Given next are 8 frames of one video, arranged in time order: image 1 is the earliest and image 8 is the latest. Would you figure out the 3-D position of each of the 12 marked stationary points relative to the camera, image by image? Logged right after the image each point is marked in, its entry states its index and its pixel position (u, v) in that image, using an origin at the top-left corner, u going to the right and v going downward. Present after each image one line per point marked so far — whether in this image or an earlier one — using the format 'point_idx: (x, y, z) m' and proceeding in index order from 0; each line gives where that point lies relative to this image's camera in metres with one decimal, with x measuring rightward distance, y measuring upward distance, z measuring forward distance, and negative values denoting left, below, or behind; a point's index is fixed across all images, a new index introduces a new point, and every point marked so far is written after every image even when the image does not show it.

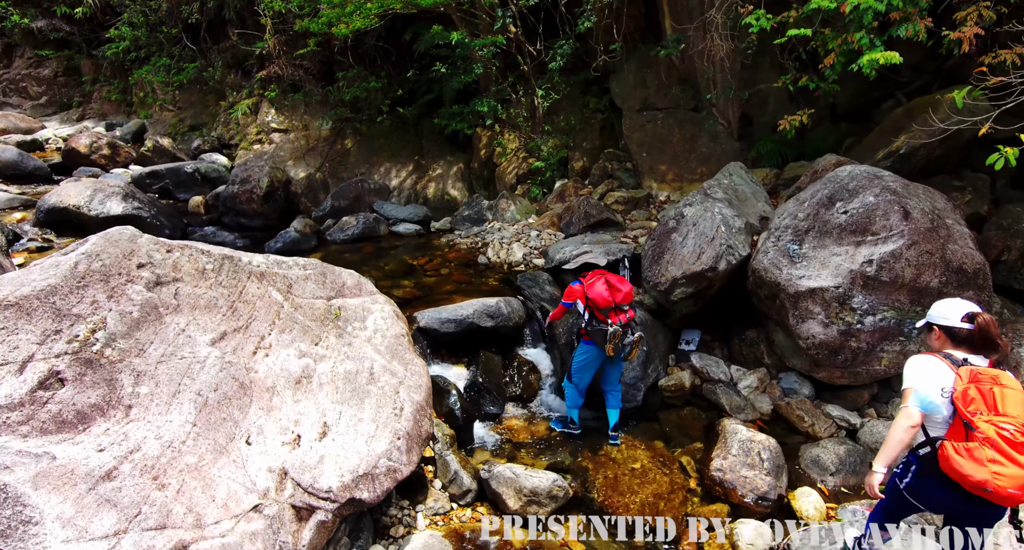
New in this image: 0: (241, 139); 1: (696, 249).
0: (-6.3, +3.1, +11.8) m
1: (+1.8, +0.3, +4.9) m
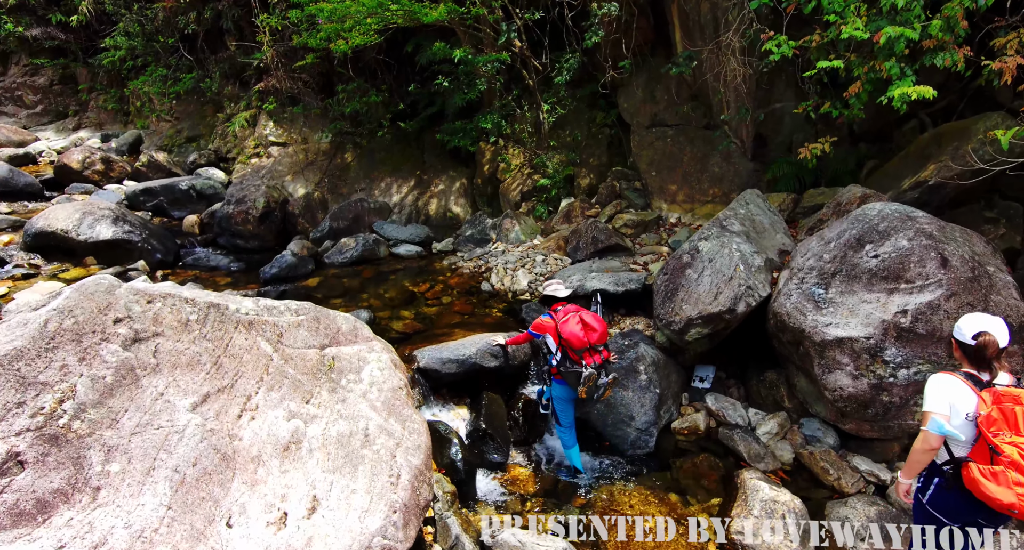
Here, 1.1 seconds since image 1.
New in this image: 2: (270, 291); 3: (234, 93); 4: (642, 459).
0: (-6.2, +2.8, +11.6) m
1: (+1.8, -0.1, +4.6) m
2: (-3.1, -0.2, +6.6) m
3: (-6.8, +4.5, +12.4) m
4: (+1.2, -1.7, +4.6) m
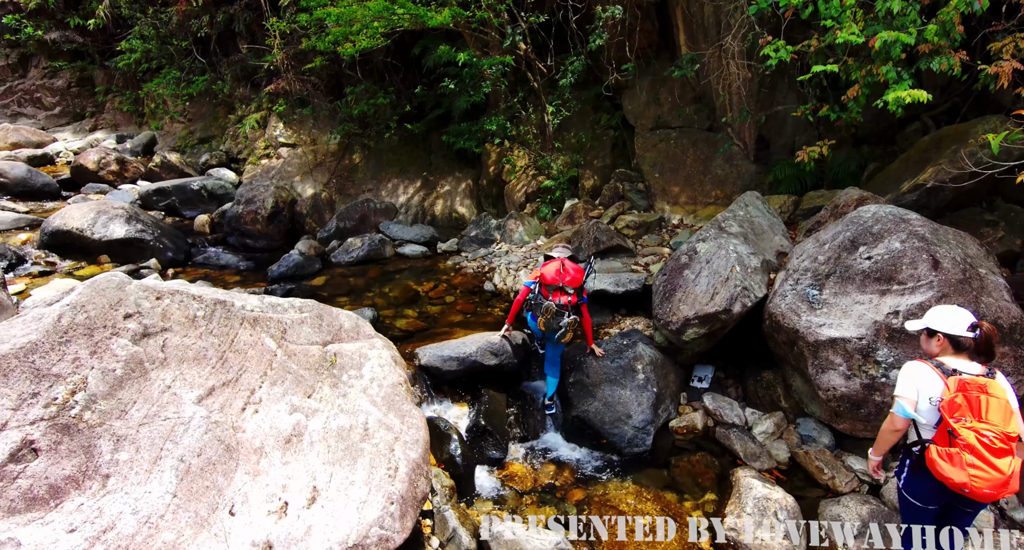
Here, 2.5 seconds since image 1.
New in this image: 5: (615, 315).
0: (-6.1, +2.8, +11.8) m
1: (+1.8, -0.1, +4.7) m
2: (-3.1, -0.2, +6.8) m
3: (-6.6, +4.5, +12.6) m
4: (+1.2, -1.7, +4.7) m
5: (+1.3, -0.5, +6.2) m
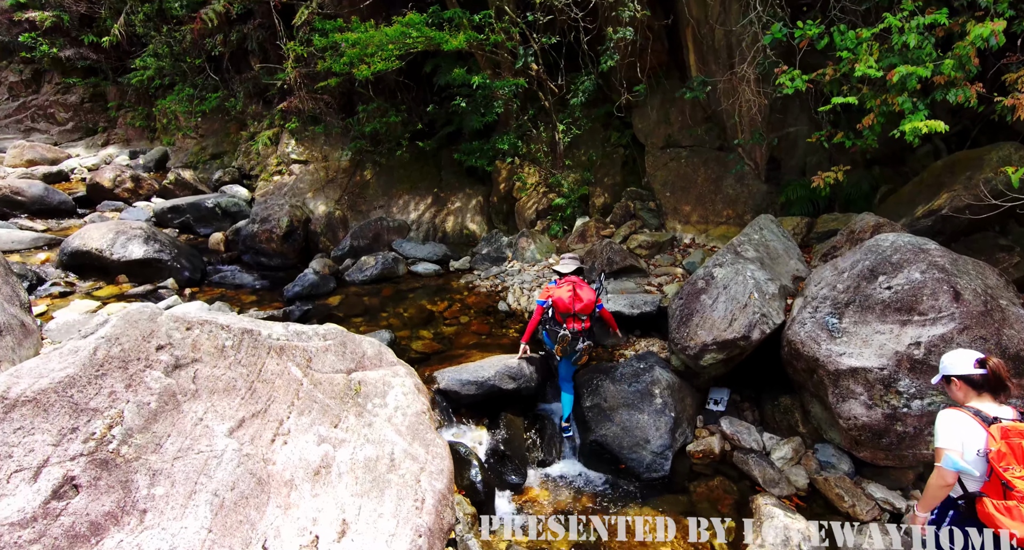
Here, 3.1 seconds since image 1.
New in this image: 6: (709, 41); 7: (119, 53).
0: (-5.9, +2.5, +11.9) m
1: (+2.0, -0.4, +4.7) m
2: (-2.9, -0.5, +6.8) m
3: (-6.4, +4.1, +12.8) m
4: (+1.3, -1.9, +4.7) m
5: (+1.4, -0.8, +6.2) m
6: (+3.0, +3.5, +7.6) m
7: (-12.0, +6.8, +15.5) m
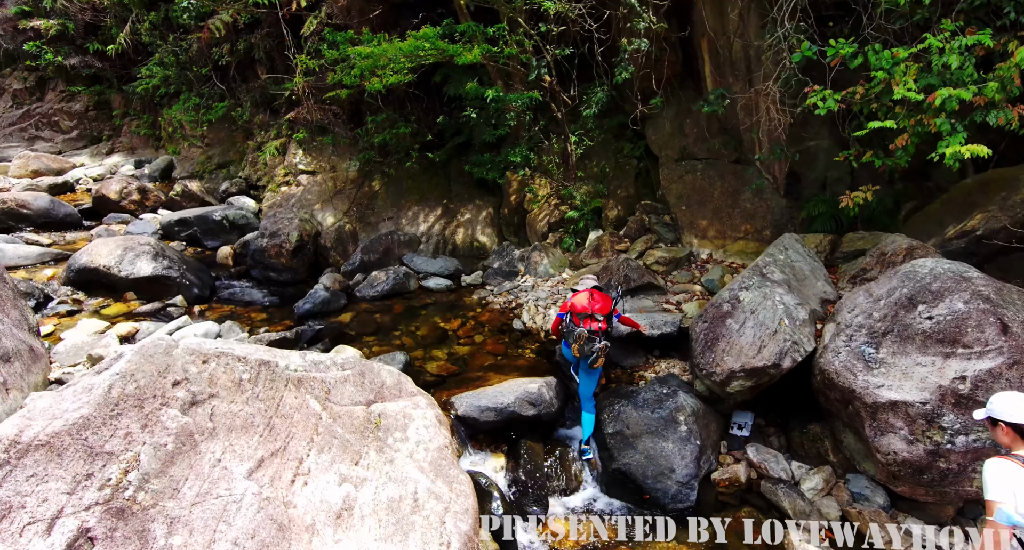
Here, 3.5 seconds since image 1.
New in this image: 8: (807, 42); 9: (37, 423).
0: (-5.7, +2.2, +11.8) m
1: (+2.2, -0.6, +4.6) m
2: (-2.7, -0.7, +6.7) m
3: (-6.2, +3.9, +12.7) m
4: (+1.5, -2.2, +4.6) m
5: (+1.6, -1.0, +6.1) m
6: (+3.2, +3.3, +7.5) m
7: (-11.8, +6.5, +15.4) m
8: (+2.7, +2.1, +4.6) m
9: (-2.7, -0.9, +2.9) m
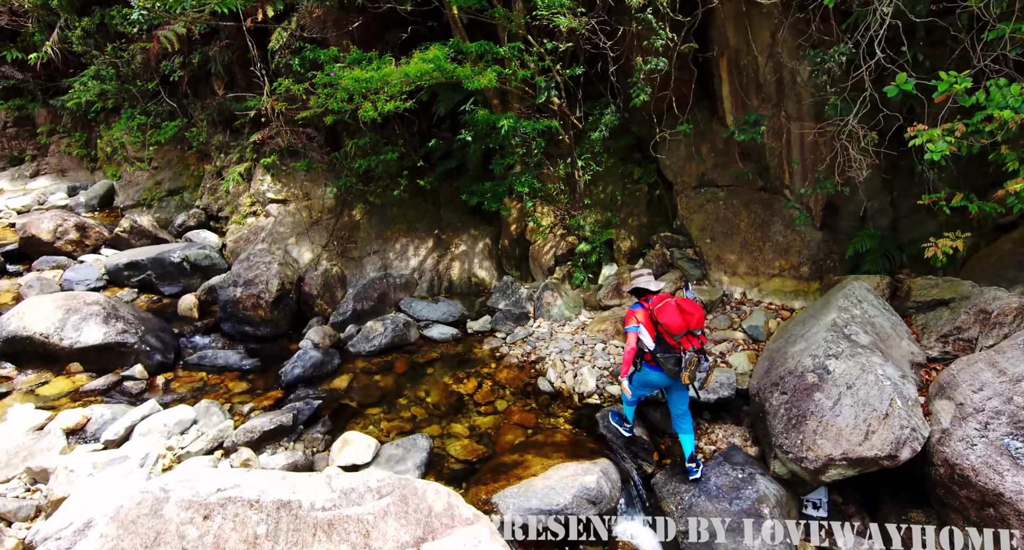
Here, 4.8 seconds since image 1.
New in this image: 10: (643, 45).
0: (-5.8, +1.3, +10.5) m
1: (+2.7, -1.1, +3.9) m
2: (-2.4, -1.4, +5.6) m
3: (-6.5, +3.0, +11.3) m
4: (+2.1, -2.7, +3.8) m
5: (+2.0, -1.6, +5.4) m
6: (+3.3, +2.7, +6.9) m
7: (-12.3, +5.5, +13.7) m
8: (+3.1, +1.6, +3.9) m
9: (-2.1, -1.5, +1.9) m
10: (+1.9, +3.4, +7.5) m
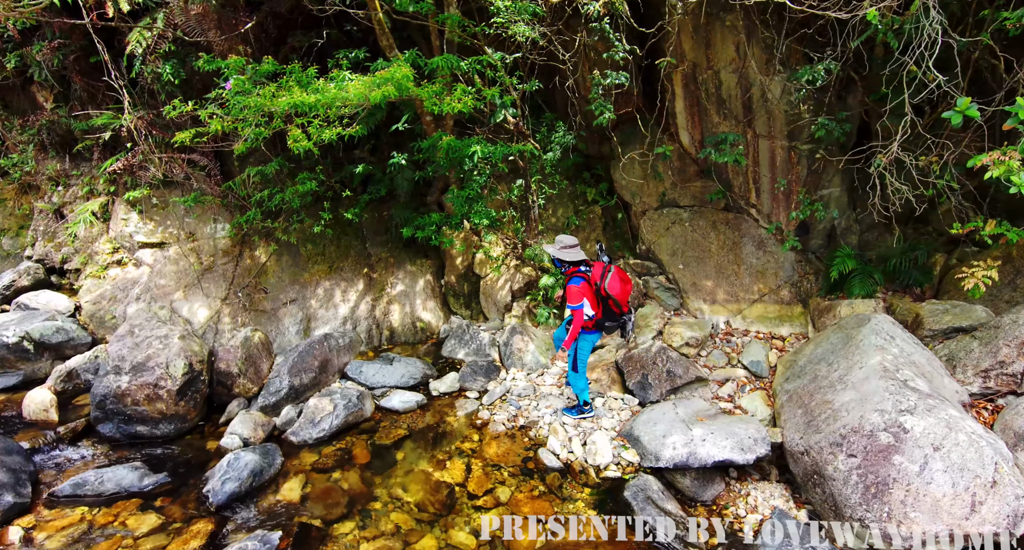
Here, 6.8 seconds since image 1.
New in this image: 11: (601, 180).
0: (-6.8, +0.2, +8.1) m
1: (+3.1, -1.5, +3.5) m
2: (-2.2, -2.2, +4.1) m
3: (-7.8, +1.8, +8.8) m
4: (+2.6, -3.1, +3.3) m
5: (+2.1, -2.0, +4.8) m
6: (+2.7, +2.4, +6.6) m
7: (-14.2, +3.8, +9.7) m
8: (+3.2, +1.3, +3.6) m
9: (-1.1, -2.2, +0.5) m
10: (+1.2, +2.9, +6.9) m
11: (+1.5, +1.5, +8.0) m
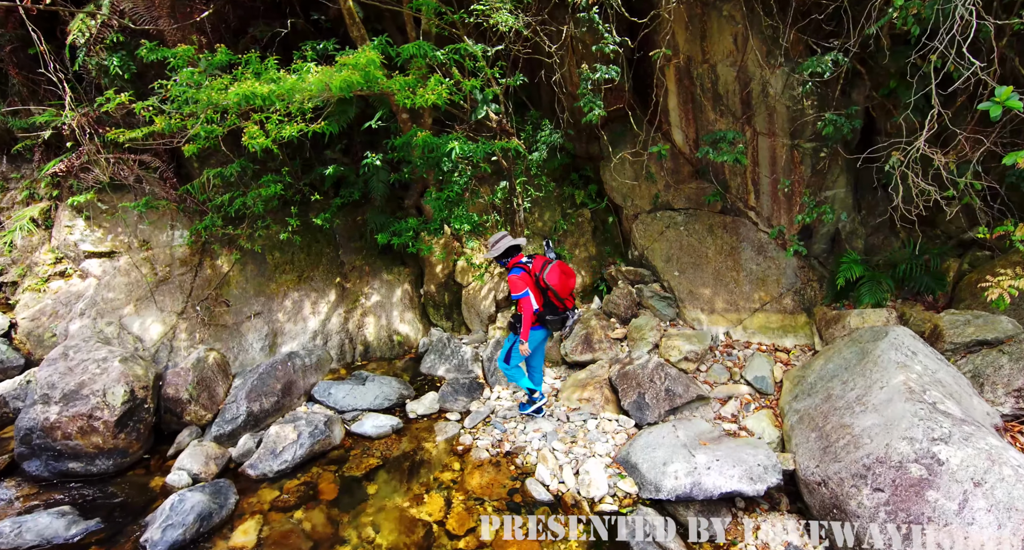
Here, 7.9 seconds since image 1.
0: (-7.1, +0.1, +7.4) m
1: (+3.0, -1.6, +3.1) m
2: (-2.3, -2.3, +3.5) m
3: (-8.0, +1.6, +8.0) m
4: (+2.5, -3.2, +2.9) m
5: (+2.0, -2.1, +4.3) m
6: (+2.5, +2.3, +6.2) m
7: (-14.5, +3.5, +8.8) m
8: (+3.1, +1.2, +3.2) m
9: (-1.1, -2.3, -0.1) m
10: (+1.0, +2.8, +6.4) m
11: (+1.2, +1.3, +7.5) m
